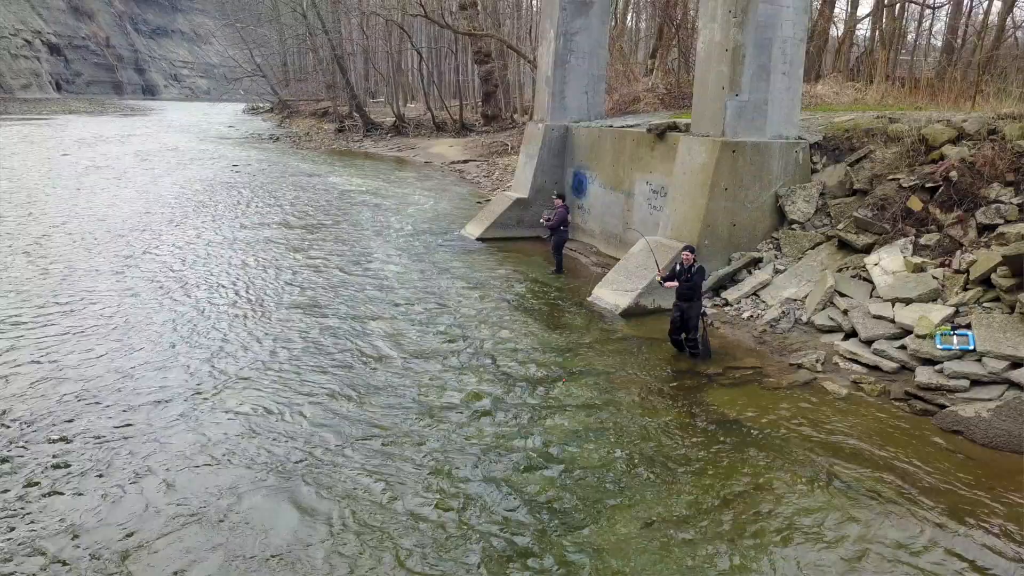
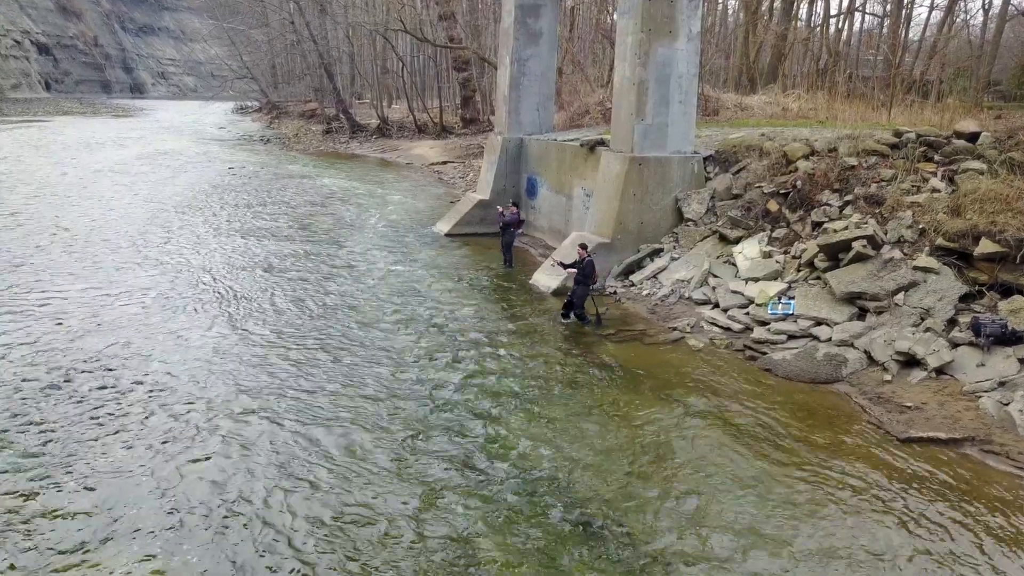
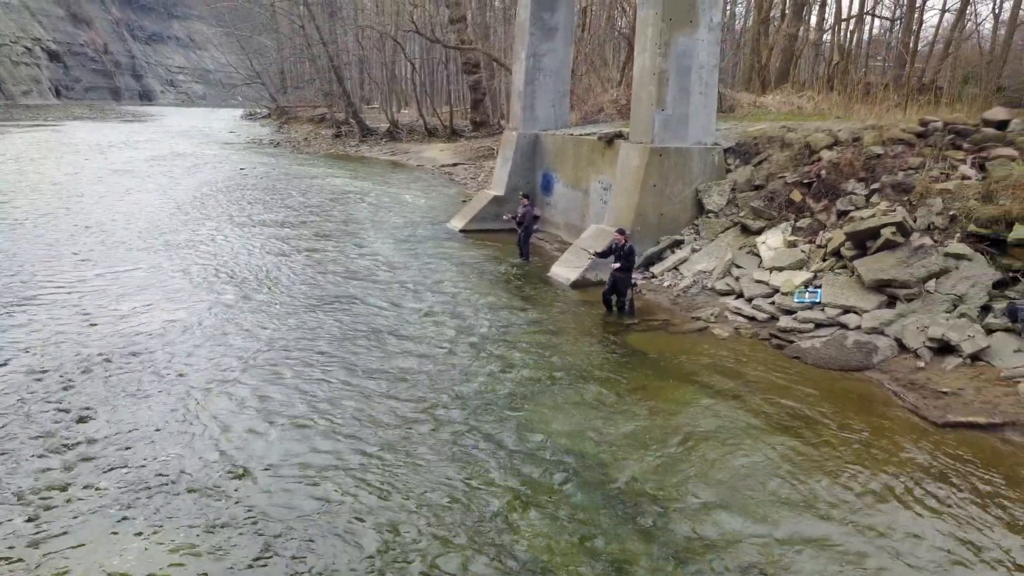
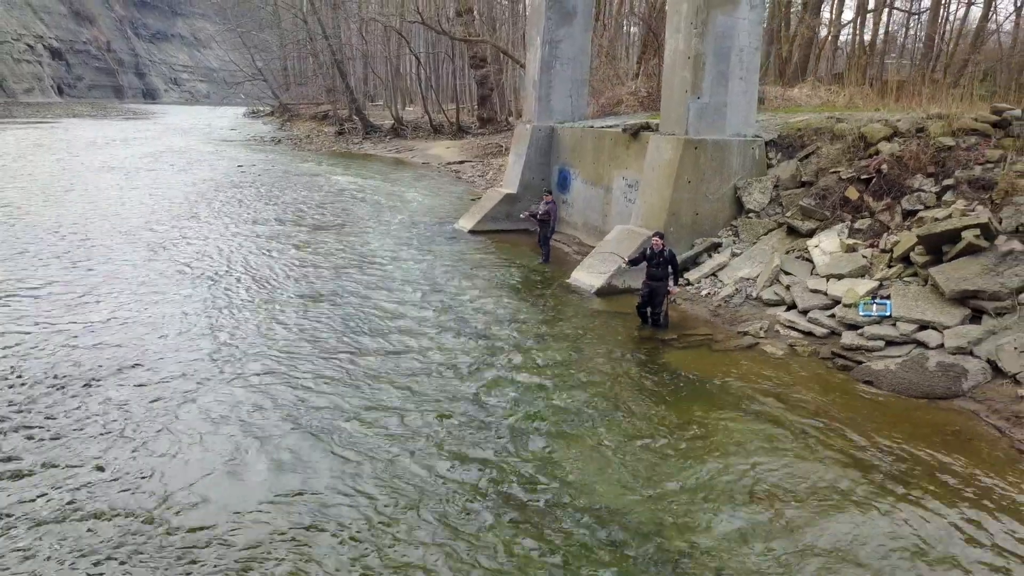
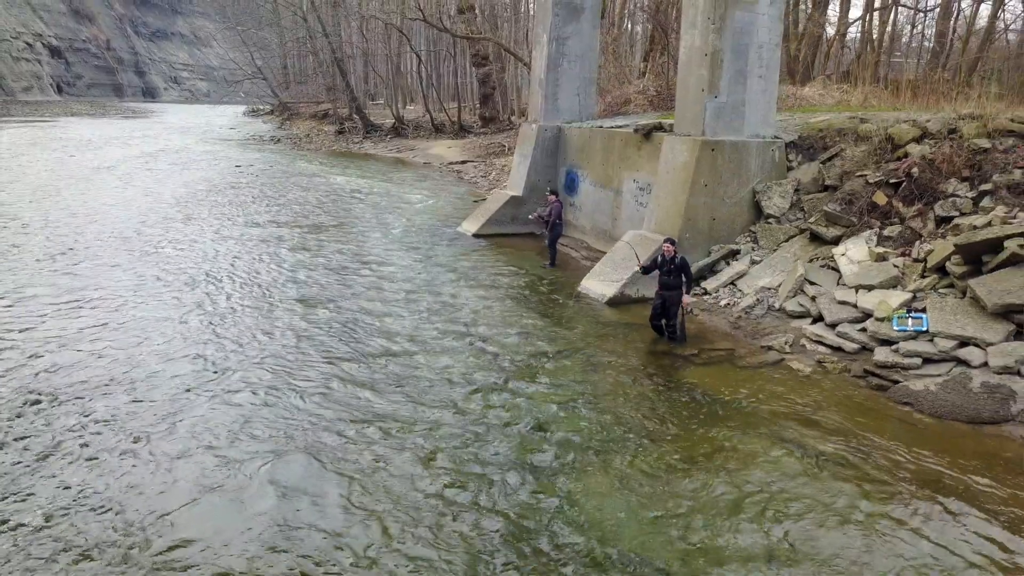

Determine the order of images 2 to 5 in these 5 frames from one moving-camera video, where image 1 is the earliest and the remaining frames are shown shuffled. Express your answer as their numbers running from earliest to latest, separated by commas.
5, 4, 3, 2
